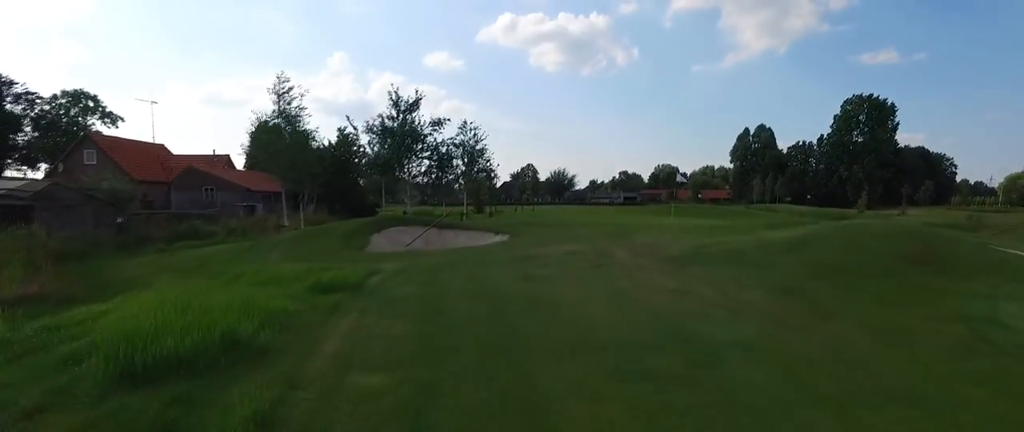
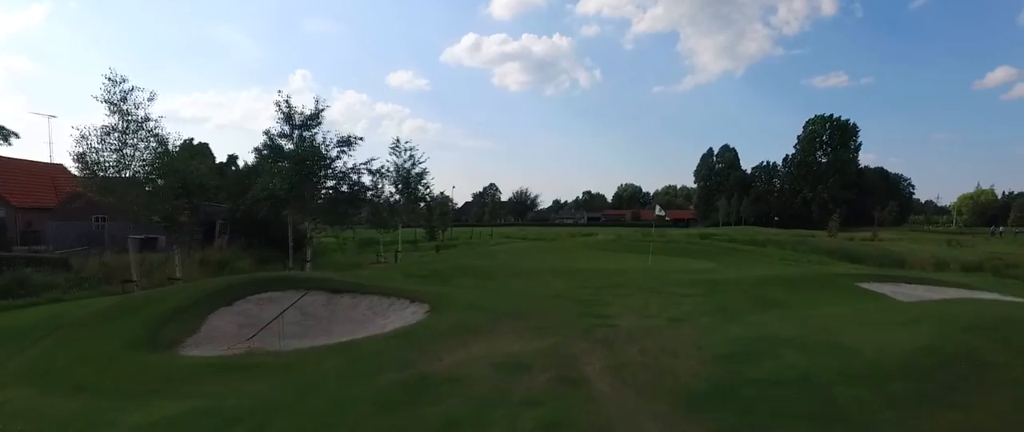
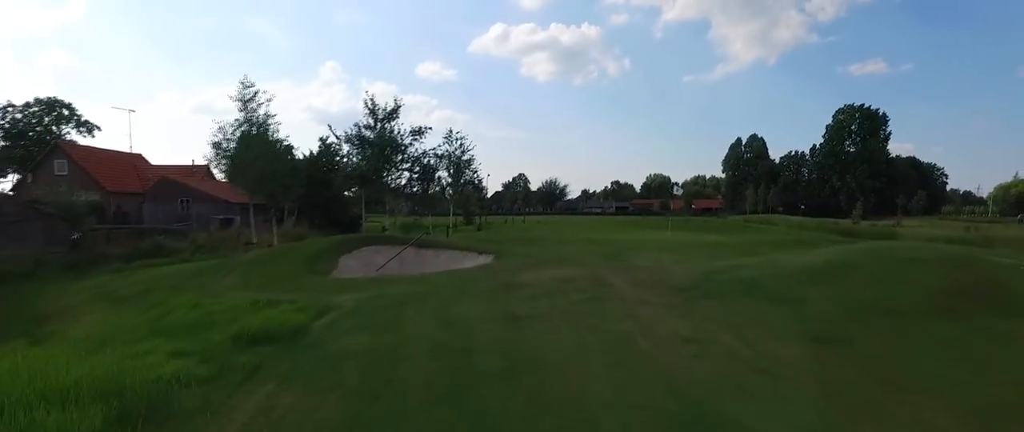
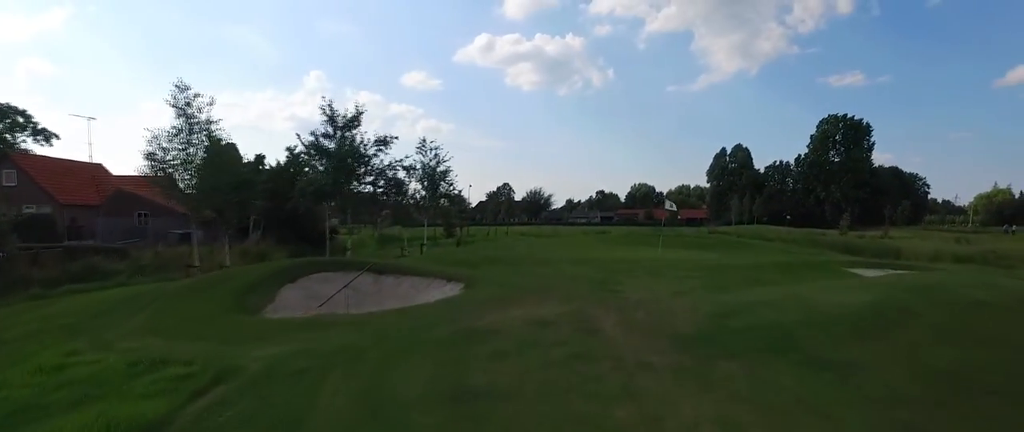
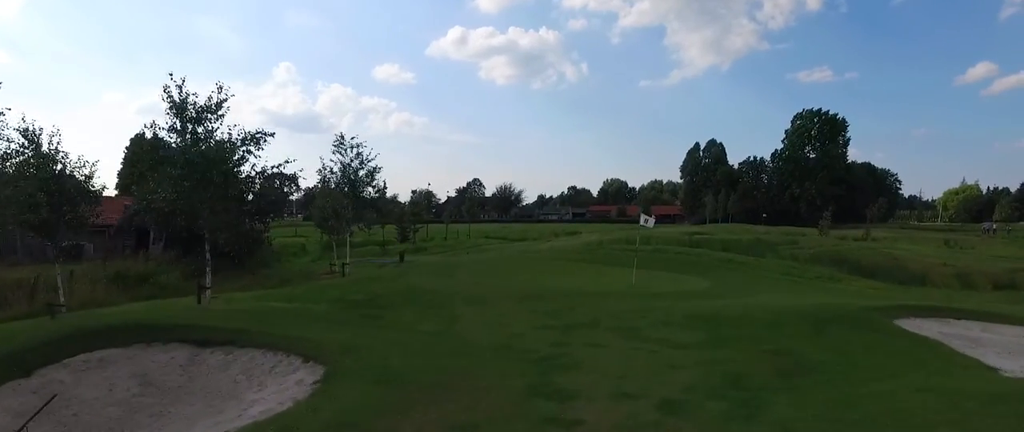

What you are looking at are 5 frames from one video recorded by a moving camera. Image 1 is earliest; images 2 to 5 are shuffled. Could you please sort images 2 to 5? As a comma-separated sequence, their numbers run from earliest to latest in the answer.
3, 4, 2, 5
